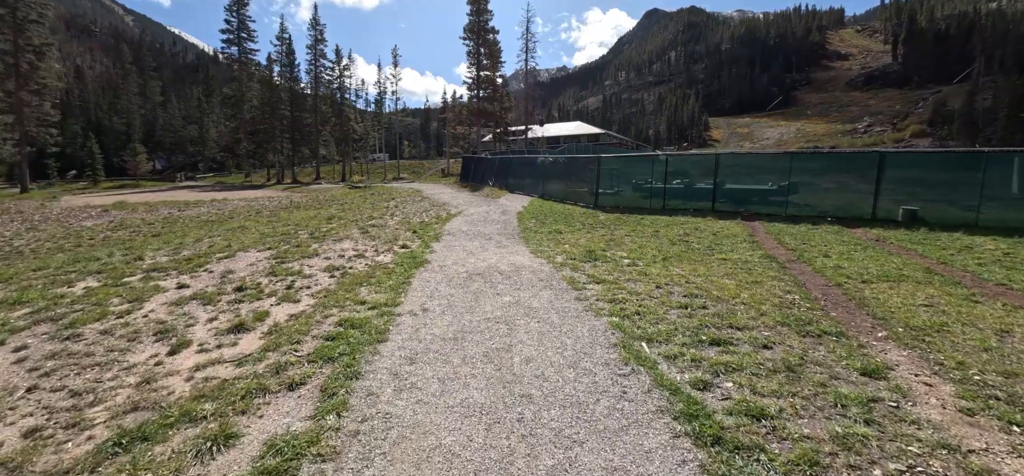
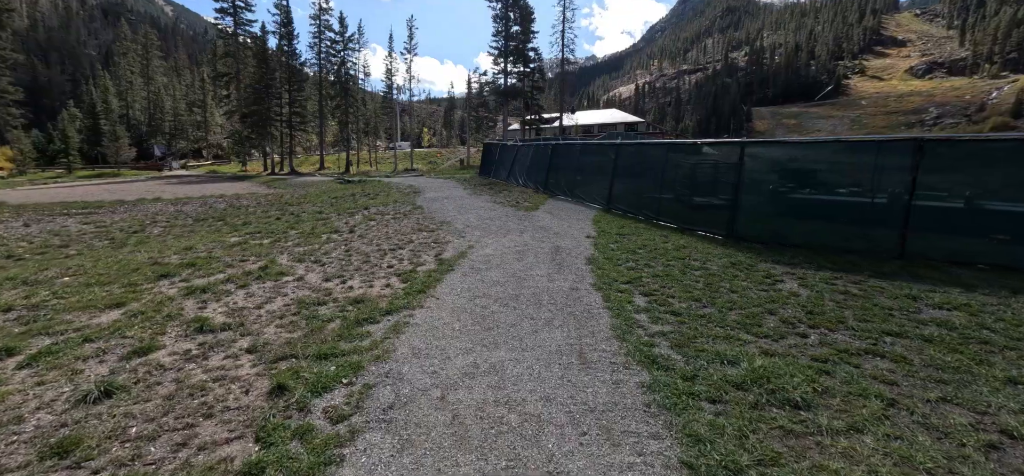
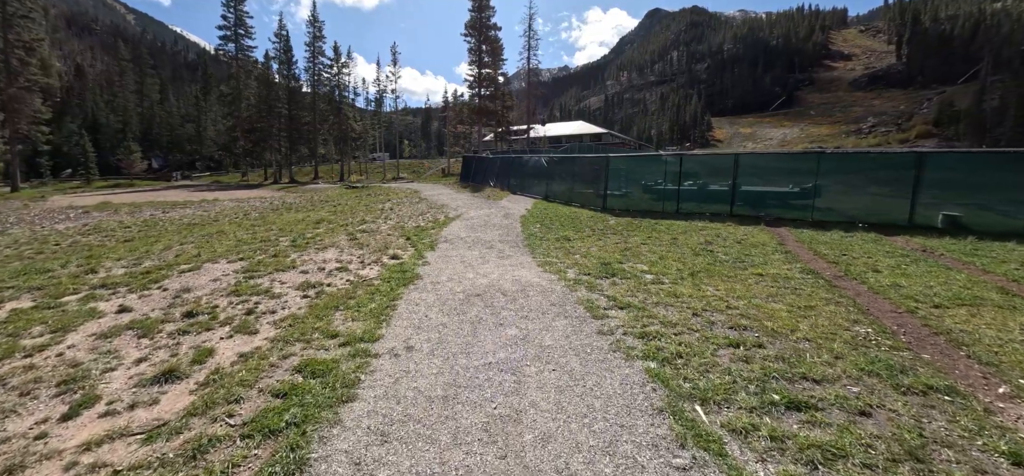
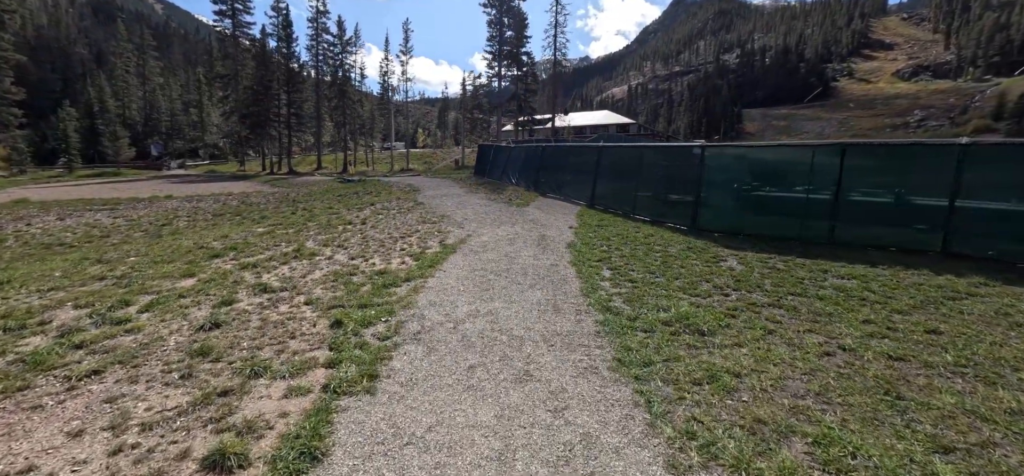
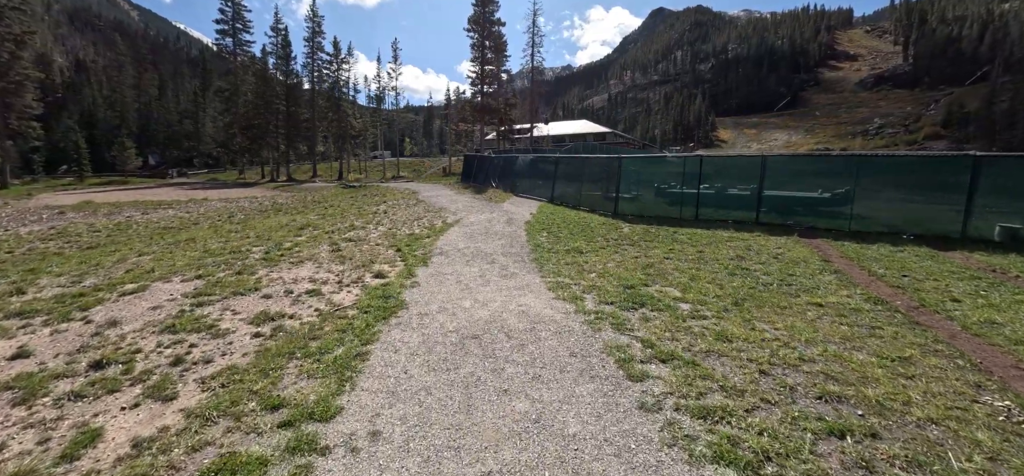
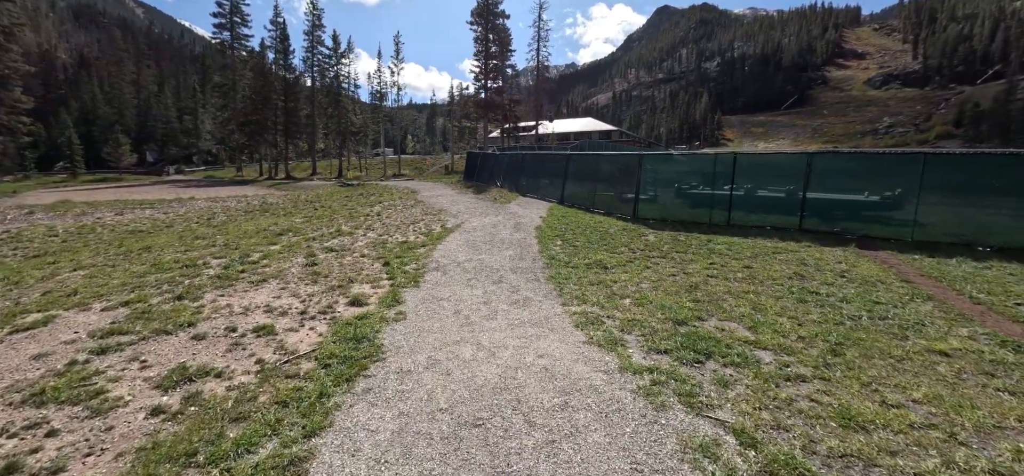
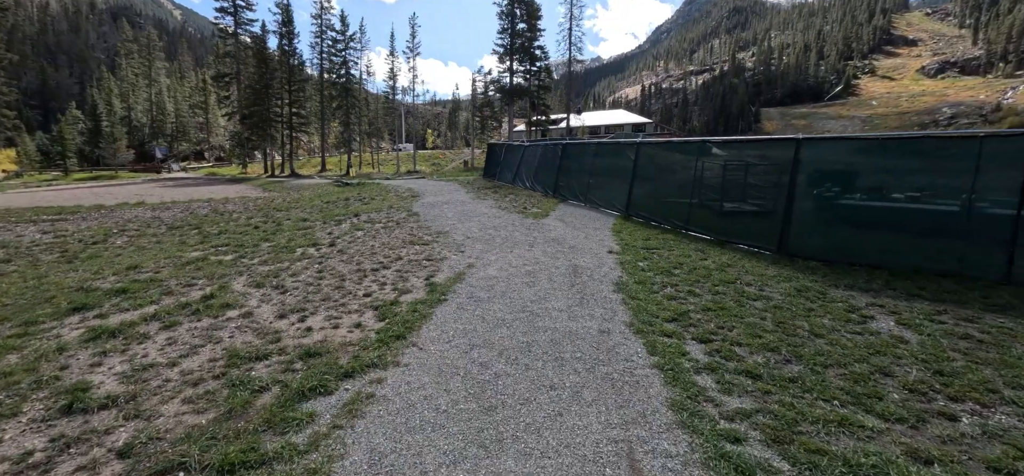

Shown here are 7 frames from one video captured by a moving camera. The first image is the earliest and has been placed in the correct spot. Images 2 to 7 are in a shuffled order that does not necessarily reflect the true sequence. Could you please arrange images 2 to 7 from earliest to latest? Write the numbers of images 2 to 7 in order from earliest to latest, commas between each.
3, 5, 6, 4, 2, 7
